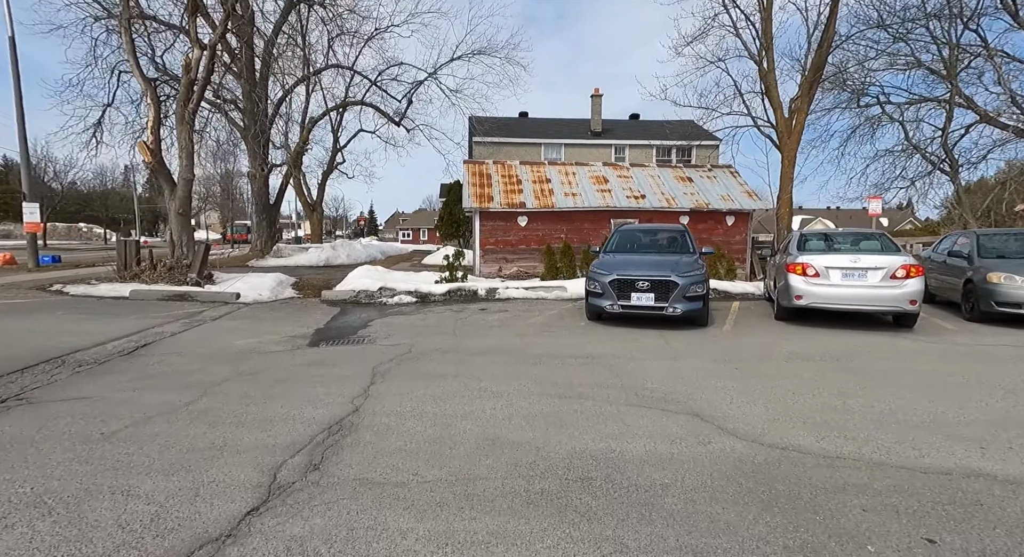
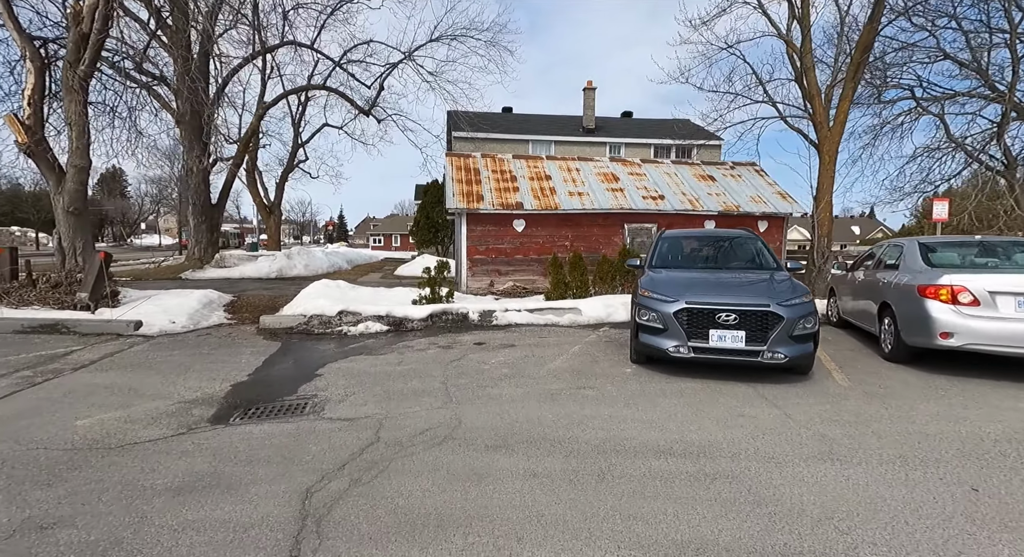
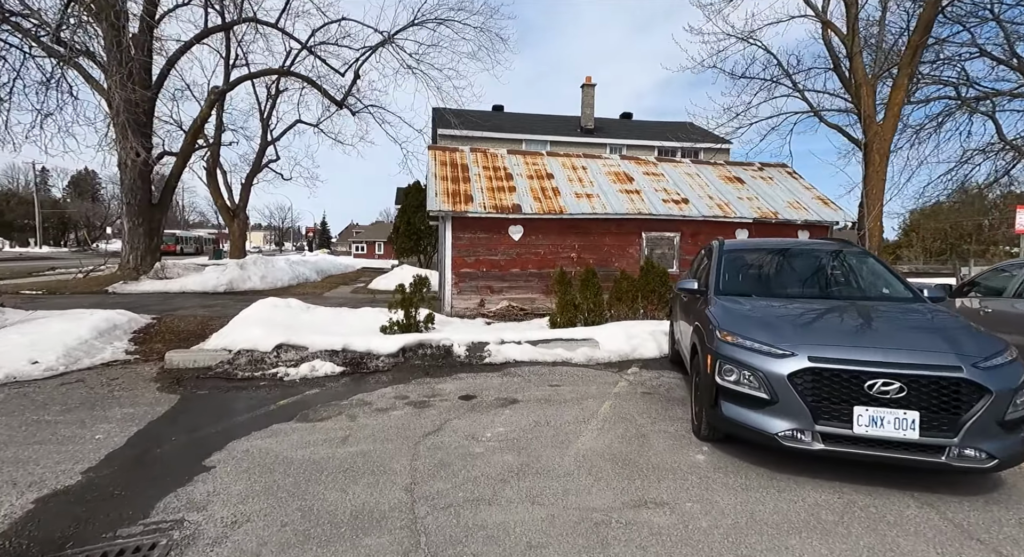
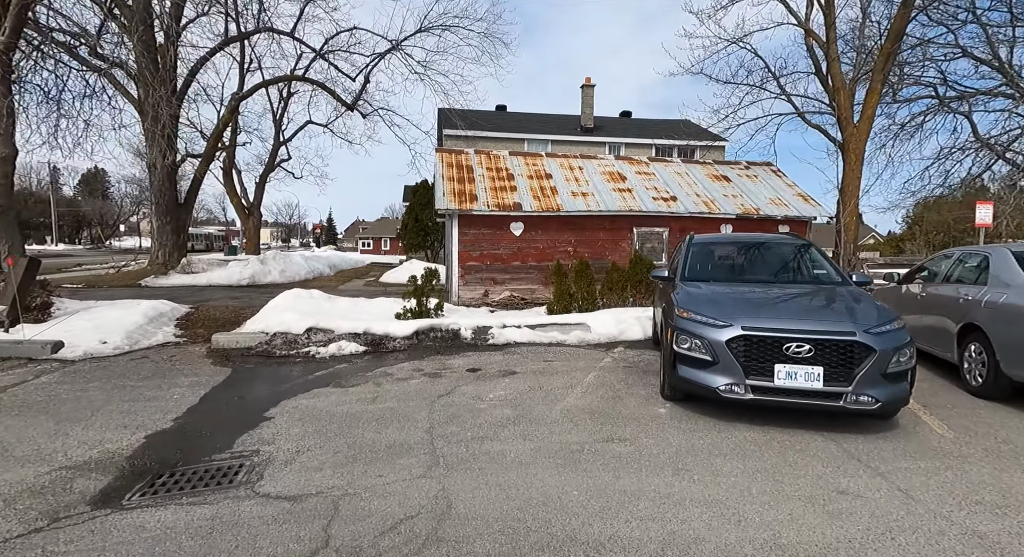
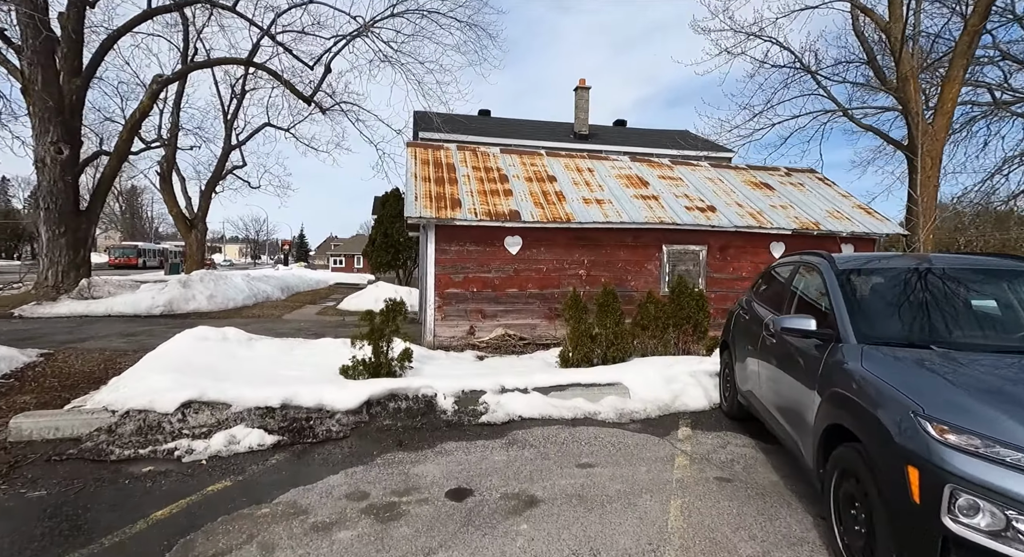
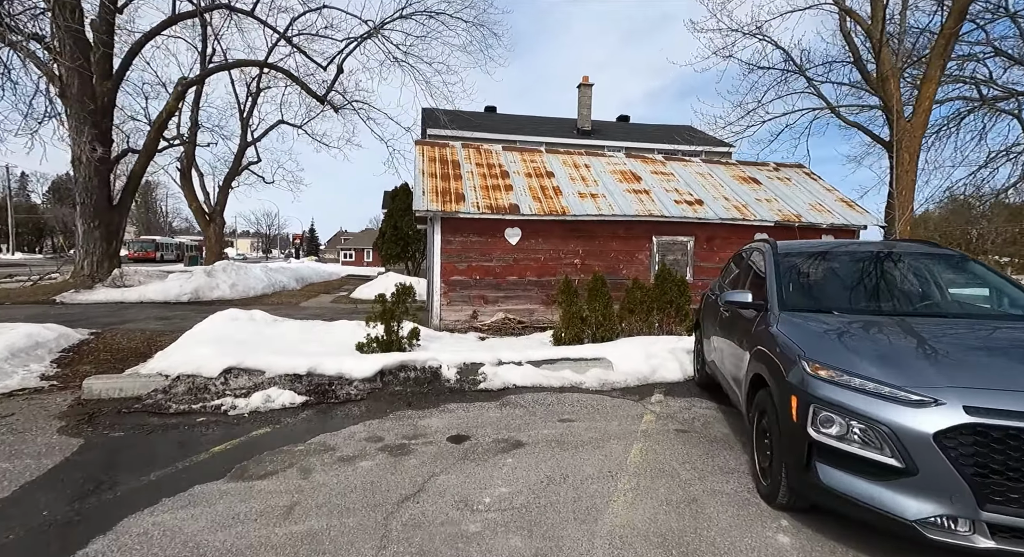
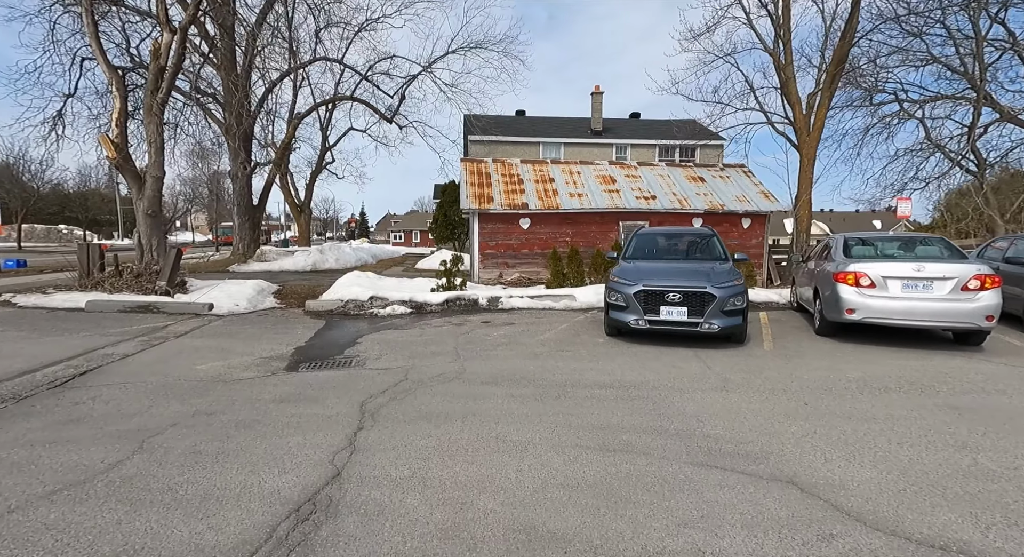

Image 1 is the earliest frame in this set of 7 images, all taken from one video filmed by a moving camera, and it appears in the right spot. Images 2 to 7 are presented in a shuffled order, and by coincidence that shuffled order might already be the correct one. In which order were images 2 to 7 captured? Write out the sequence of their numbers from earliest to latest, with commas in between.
7, 2, 4, 3, 6, 5
